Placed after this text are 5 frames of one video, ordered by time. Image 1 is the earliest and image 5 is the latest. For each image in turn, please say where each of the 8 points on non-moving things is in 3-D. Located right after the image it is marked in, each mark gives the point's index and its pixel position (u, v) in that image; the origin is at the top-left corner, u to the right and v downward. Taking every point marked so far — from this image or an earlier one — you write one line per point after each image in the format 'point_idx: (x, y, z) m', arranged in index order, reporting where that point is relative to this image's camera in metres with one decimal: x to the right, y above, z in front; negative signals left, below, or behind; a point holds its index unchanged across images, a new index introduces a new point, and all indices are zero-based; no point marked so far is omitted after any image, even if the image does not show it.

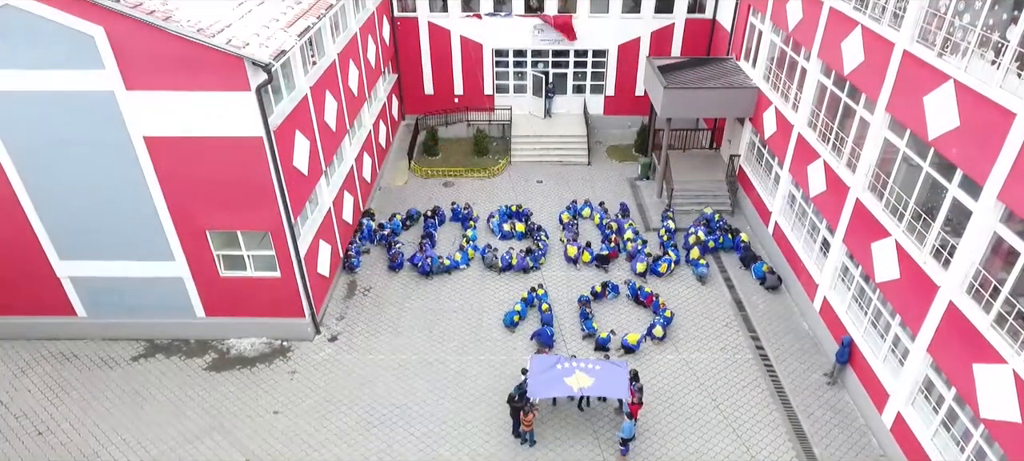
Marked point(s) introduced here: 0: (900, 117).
0: (+6.9, +2.3, +11.7) m
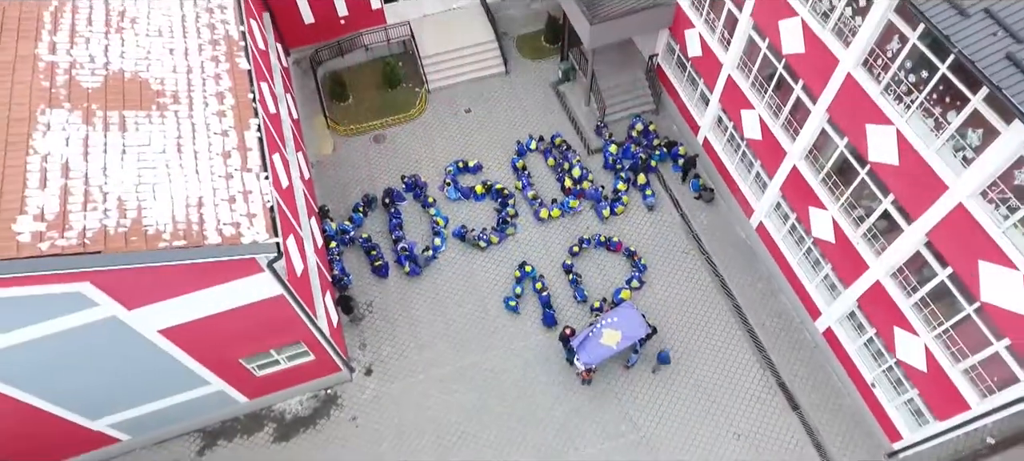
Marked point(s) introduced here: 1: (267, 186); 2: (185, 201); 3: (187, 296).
0: (+6.9, +2.2, +13.3) m
1: (-4.5, +0.8, +11.8) m
2: (-5.6, +0.5, +11.0) m
3: (-5.7, -1.1, +11.3) m
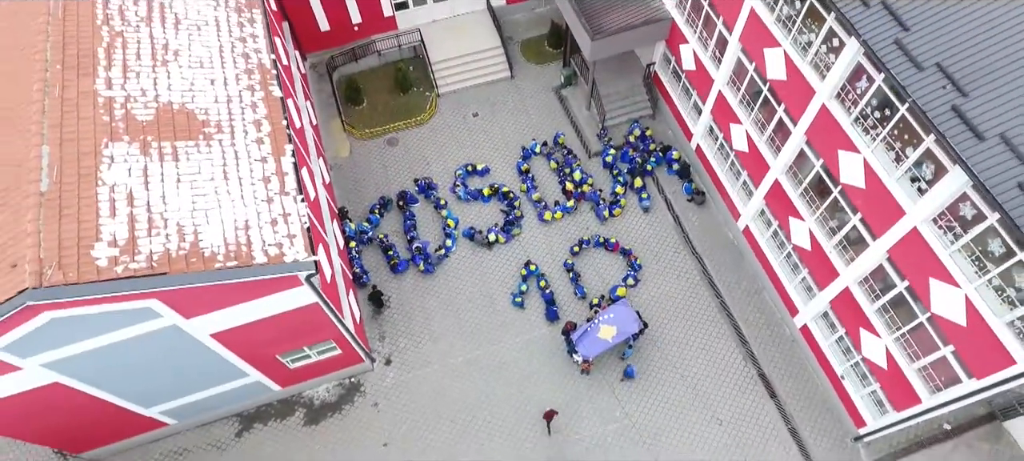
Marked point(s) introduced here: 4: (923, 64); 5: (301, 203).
0: (+7.1, +1.9, +14.7) m
1: (-4.3, +0.5, +13.3) m
2: (-5.4, +0.1, +12.5) m
3: (-5.5, -1.5, +12.9) m
4: (+7.2, +2.9, +11.3) m
5: (-4.4, +0.6, +13.3) m
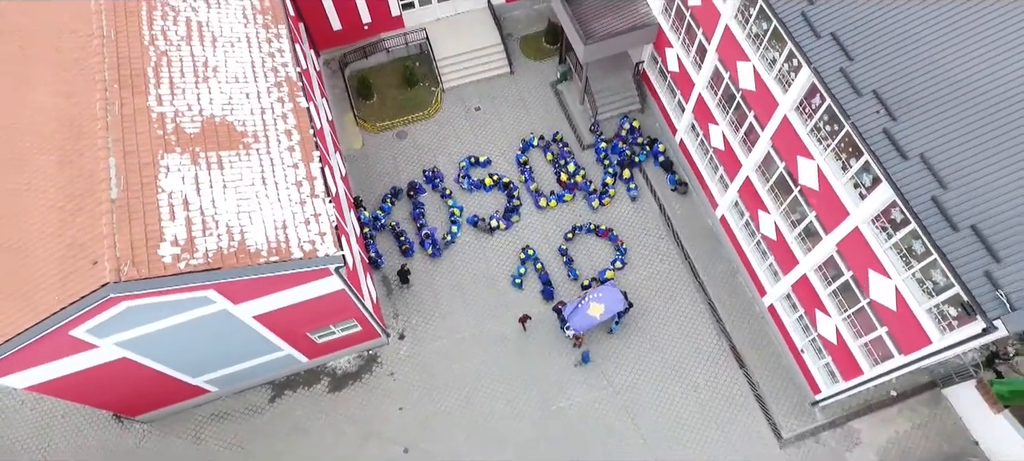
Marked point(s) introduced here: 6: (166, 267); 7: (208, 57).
0: (+7.1, +2.0, +16.7) m
1: (-4.4, +0.5, +15.4) m
2: (-5.4, +0.2, +14.6) m
3: (-5.5, -1.5, +15.0) m
4: (+7.2, +2.9, +13.2) m
5: (-4.4, +0.6, +15.4) m
6: (-7.1, -0.8, +13.2) m
7: (-7.7, +4.4, +16.3) m
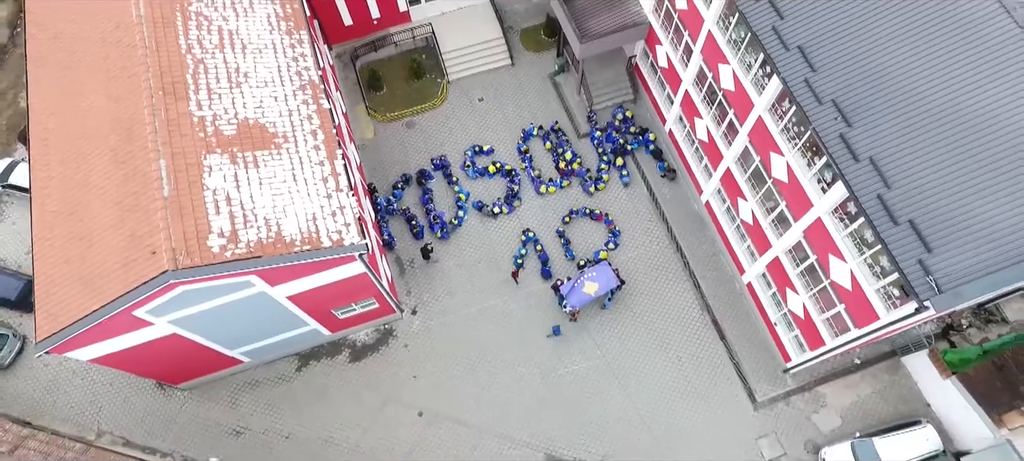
0: (+7.1, +2.4, +18.6) m
1: (-4.3, +0.8, +17.3) m
2: (-5.3, +0.4, +16.5) m
3: (-5.4, -1.2, +17.0) m
4: (+7.3, +3.1, +15.0) m
5: (-4.3, +0.9, +17.3) m
6: (-7.0, -0.6, +15.1) m
7: (-7.7, +4.7, +18.0) m
